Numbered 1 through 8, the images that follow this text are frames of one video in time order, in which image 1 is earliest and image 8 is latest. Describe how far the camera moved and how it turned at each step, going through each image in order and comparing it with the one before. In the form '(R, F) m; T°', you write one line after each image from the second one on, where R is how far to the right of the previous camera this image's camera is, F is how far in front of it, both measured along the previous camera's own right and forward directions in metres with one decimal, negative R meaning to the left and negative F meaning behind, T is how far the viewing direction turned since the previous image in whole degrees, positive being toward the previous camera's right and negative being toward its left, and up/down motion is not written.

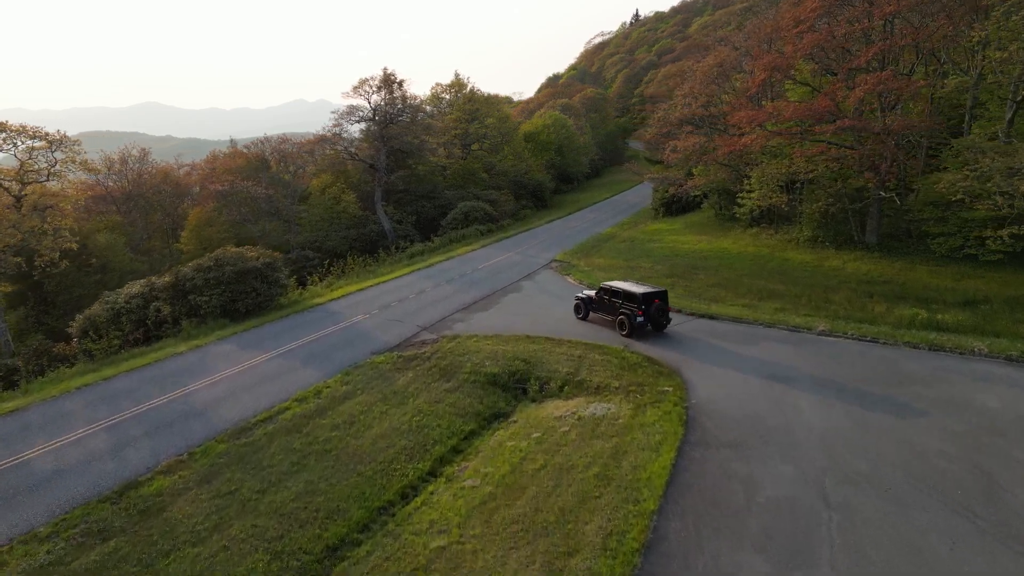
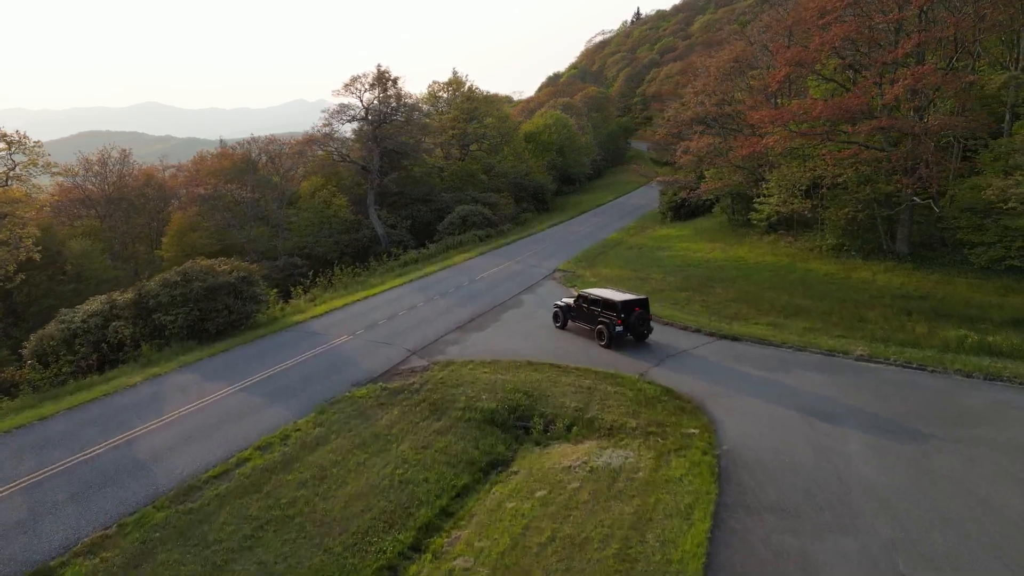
(0.0, +1.9) m; 0°
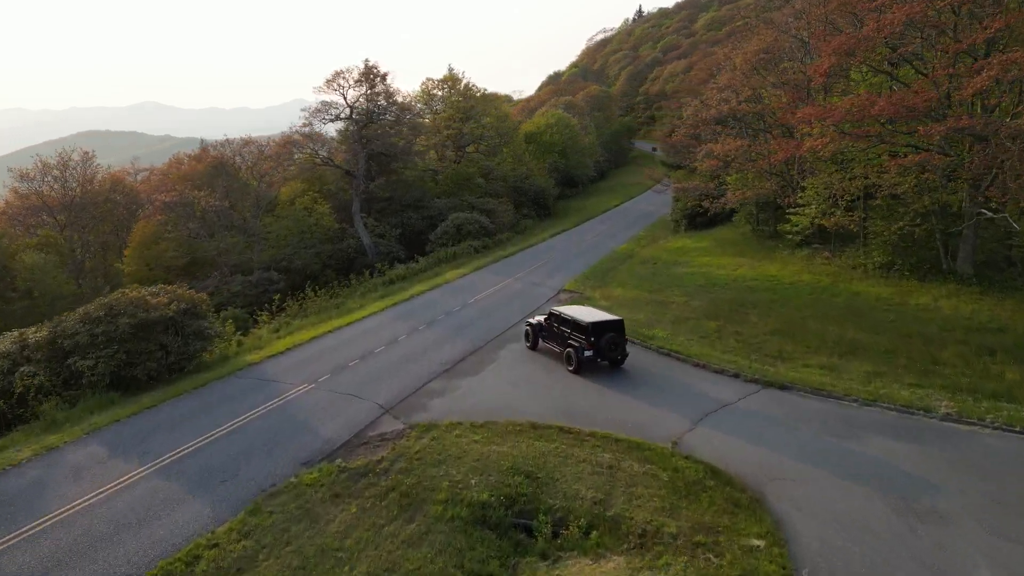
(0.0, +3.1) m; 0°
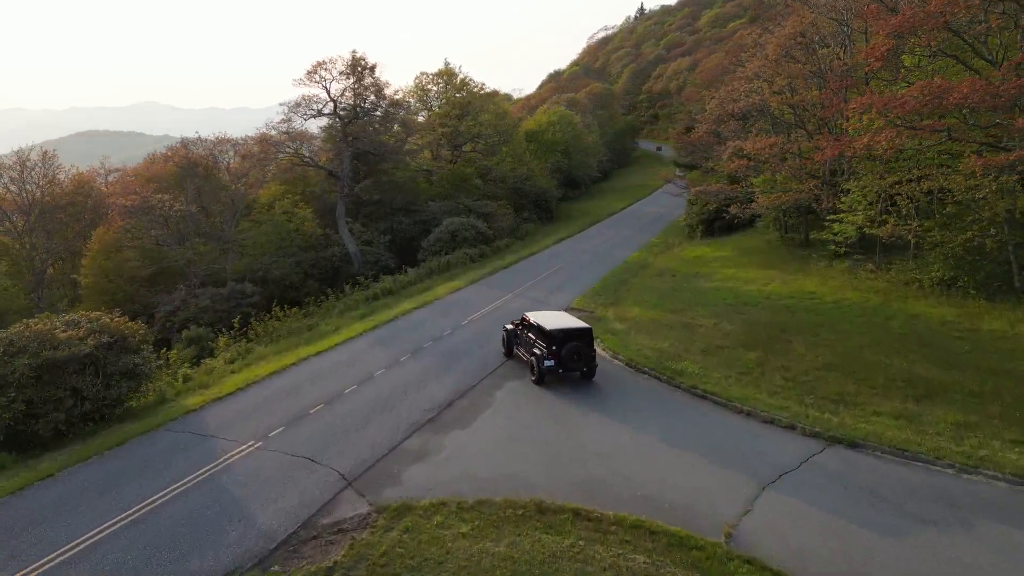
(0.0, +2.8) m; 0°
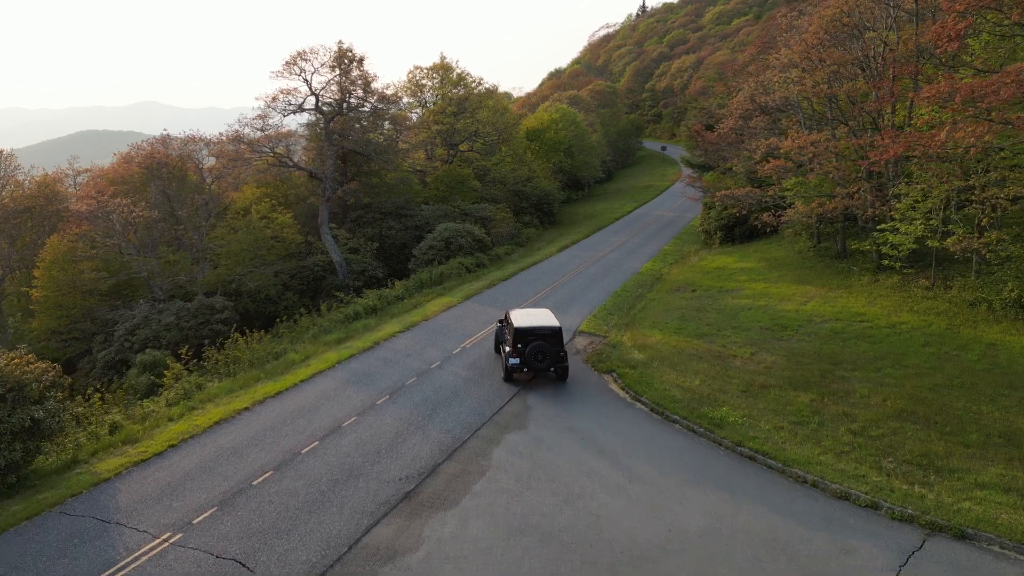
(0.0, +2.6) m; 0°
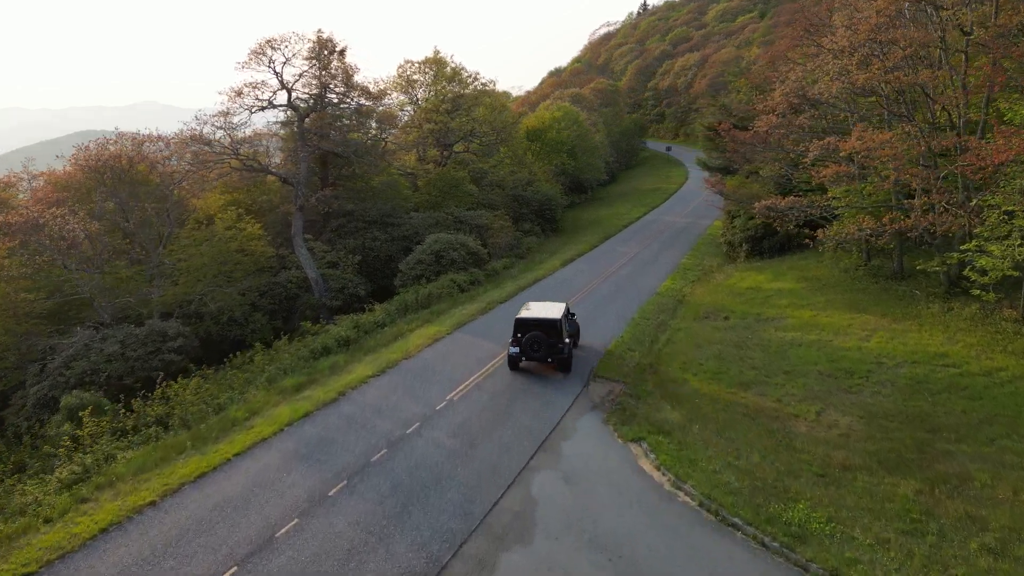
(0.0, +3.1) m; 0°
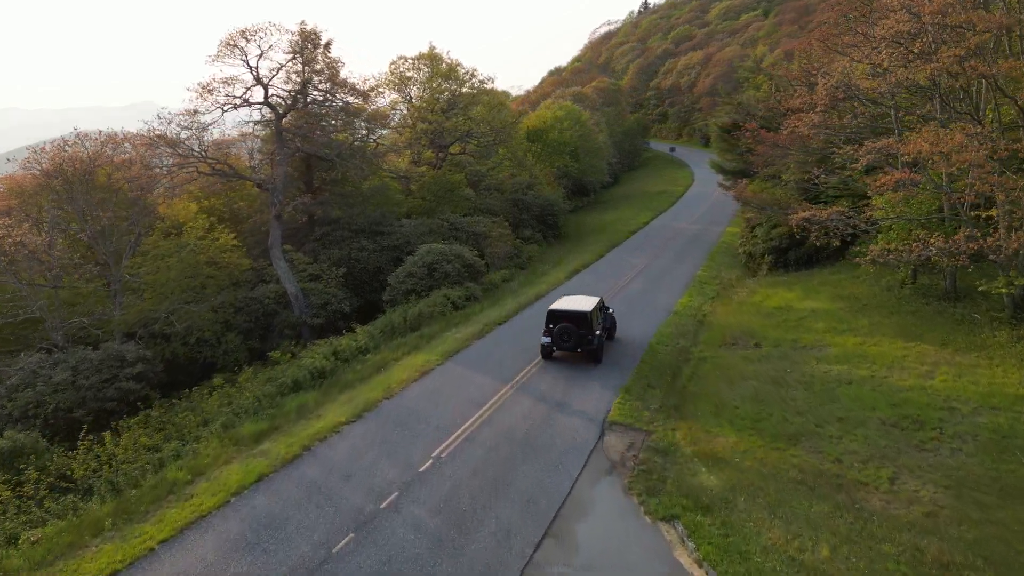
(0.0, +2.1) m; 0°
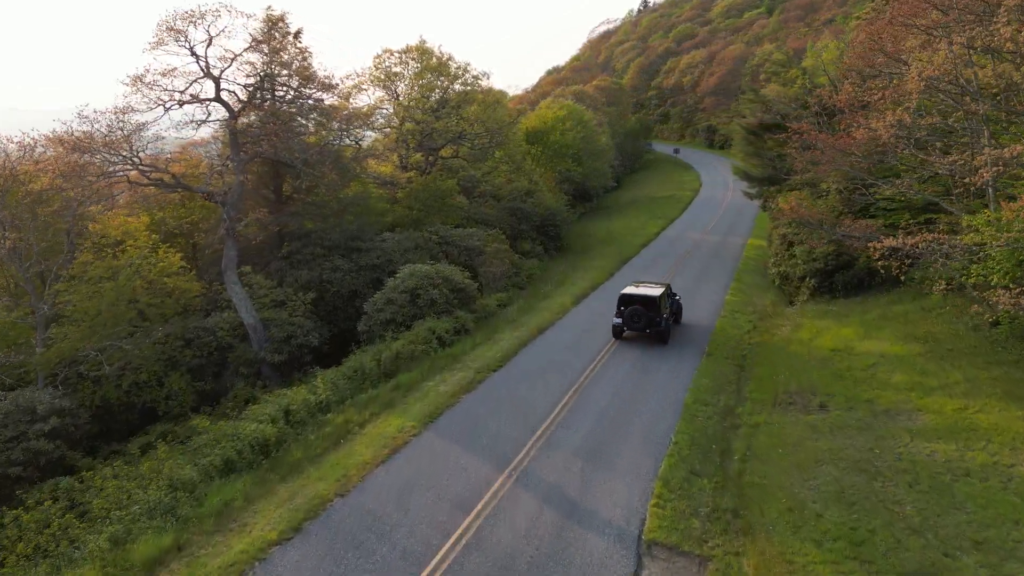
(0.0, +3.2) m; 0°
